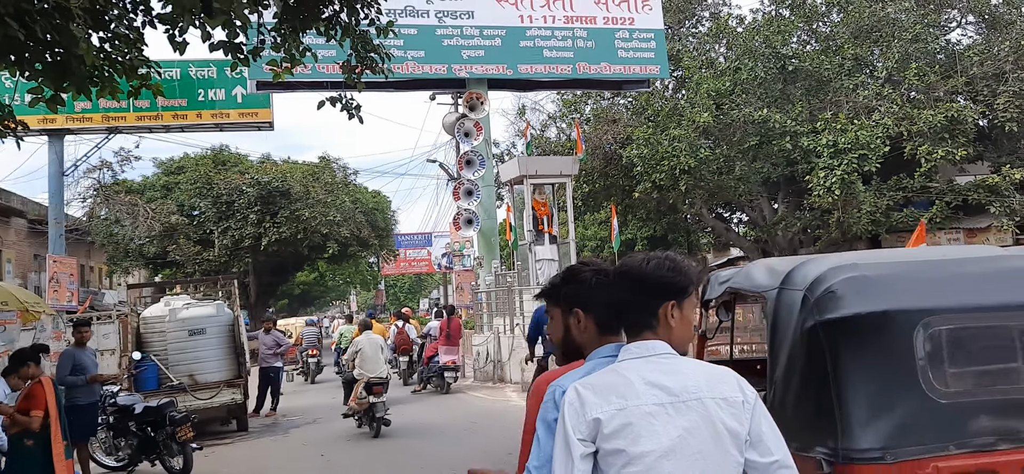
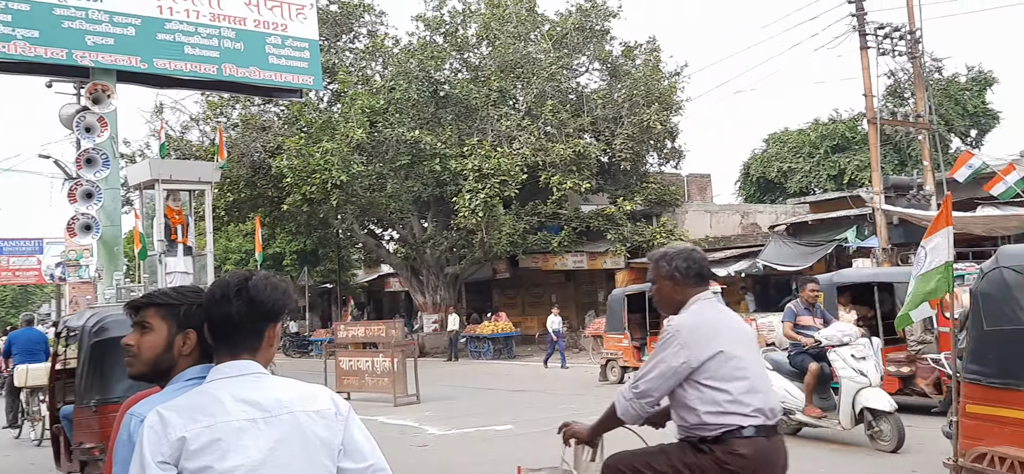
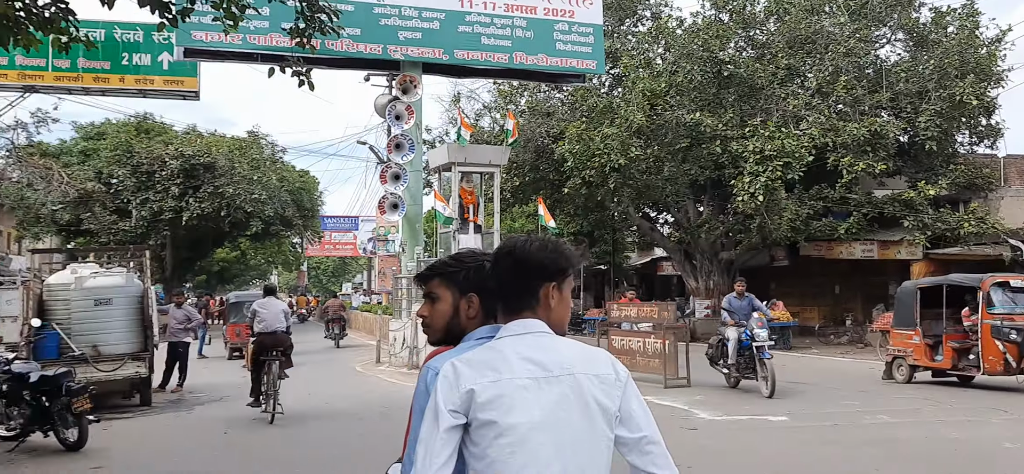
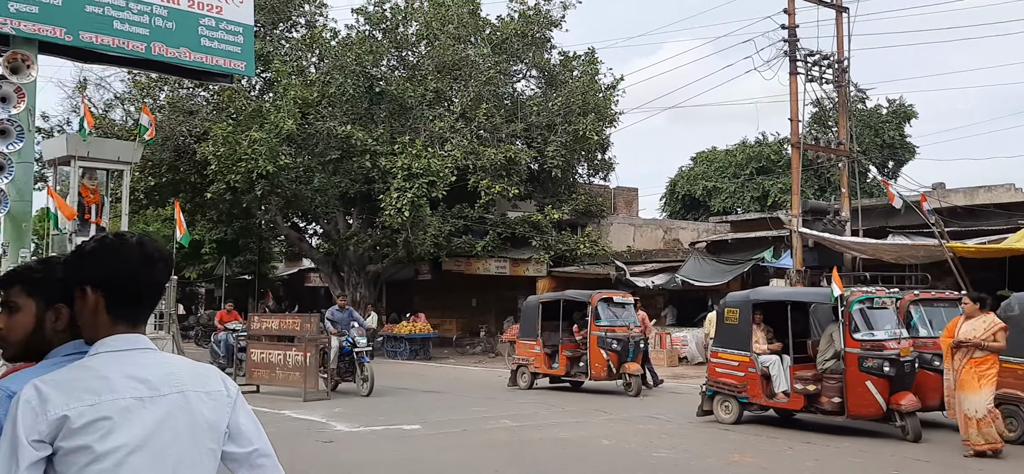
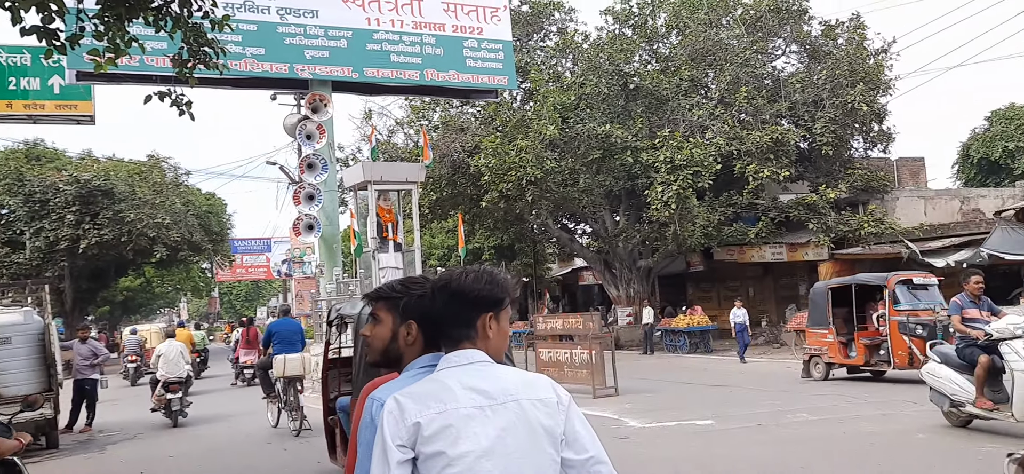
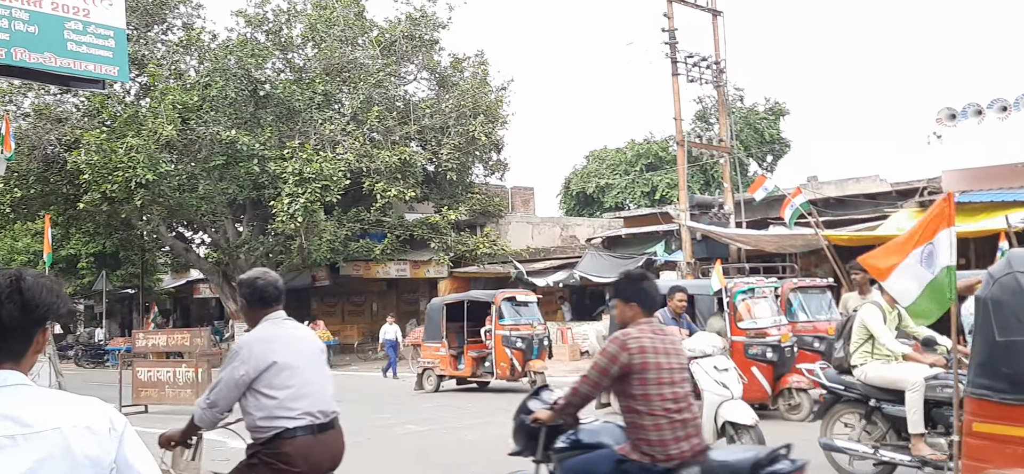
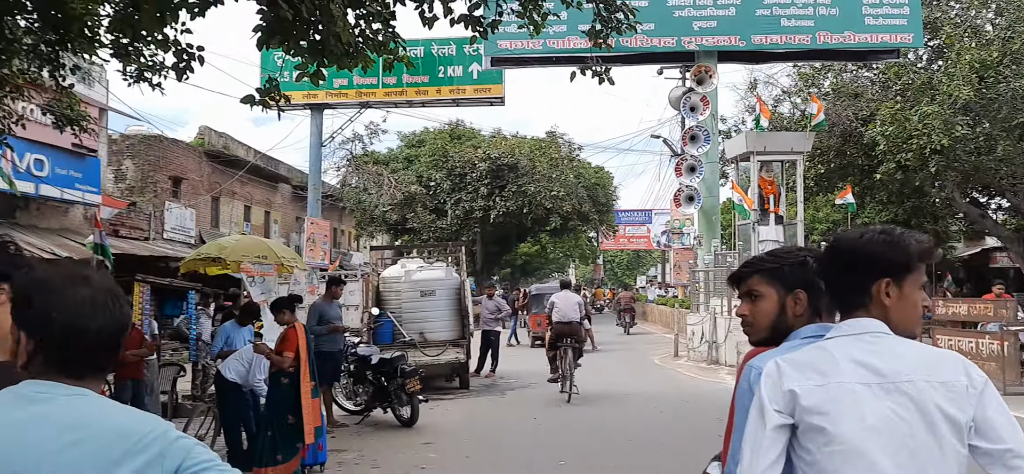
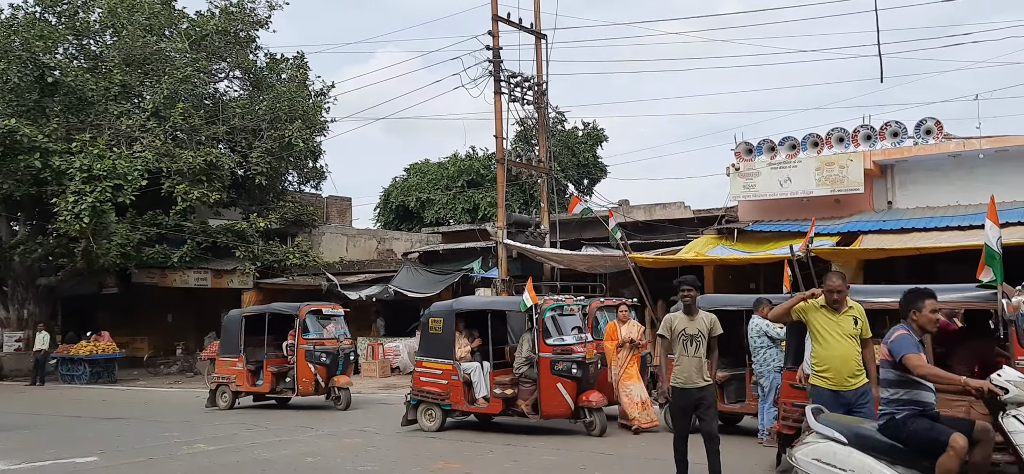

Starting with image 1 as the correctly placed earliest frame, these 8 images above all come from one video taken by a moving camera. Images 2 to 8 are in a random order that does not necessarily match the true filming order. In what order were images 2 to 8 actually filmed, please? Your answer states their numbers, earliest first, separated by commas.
5, 2, 6, 8, 4, 3, 7
